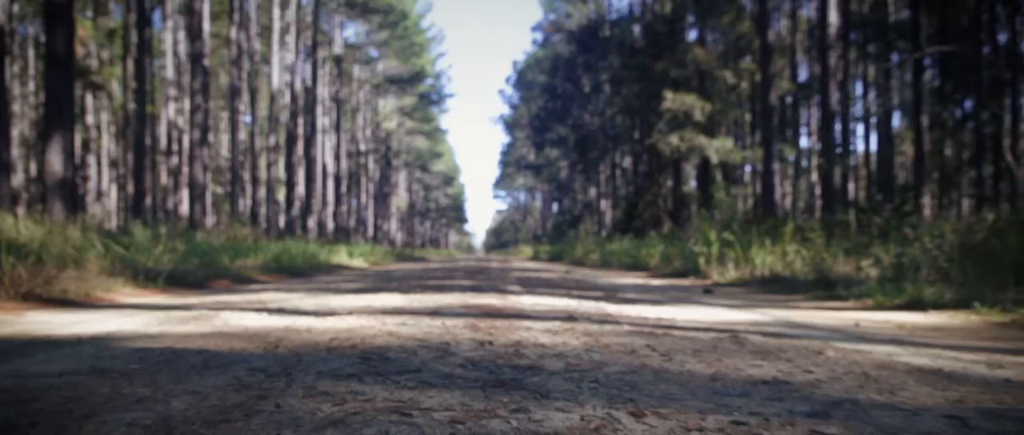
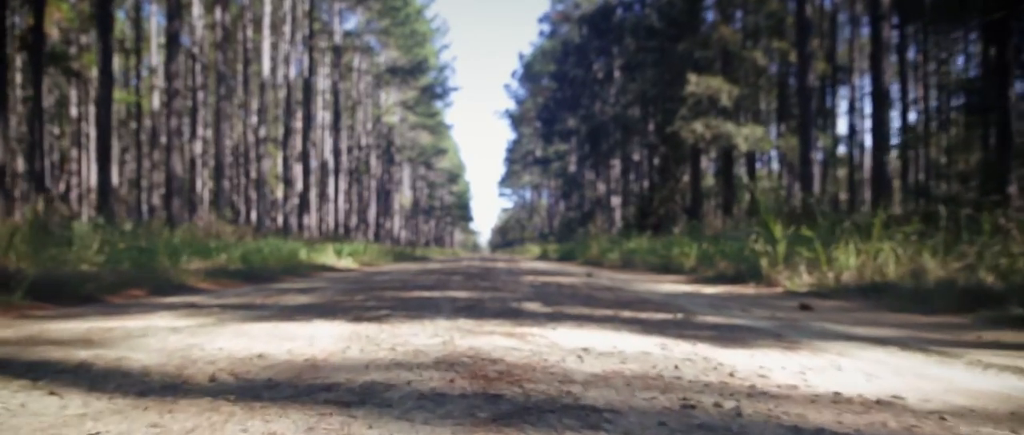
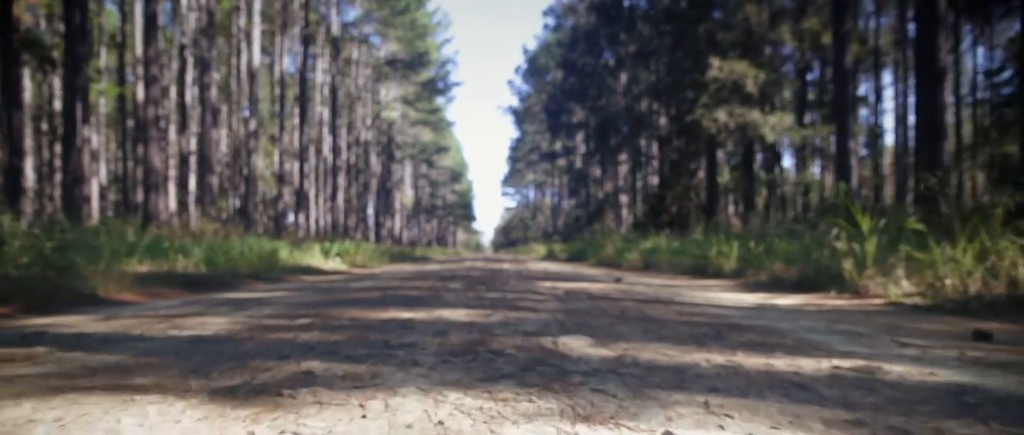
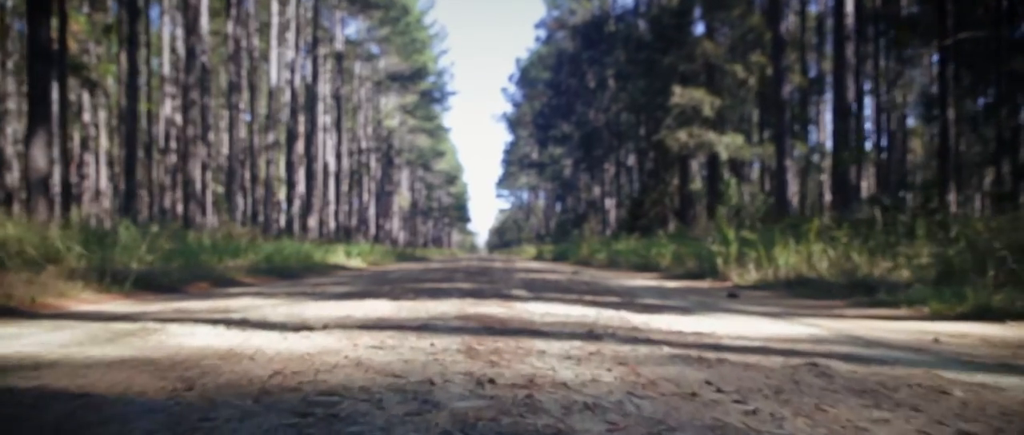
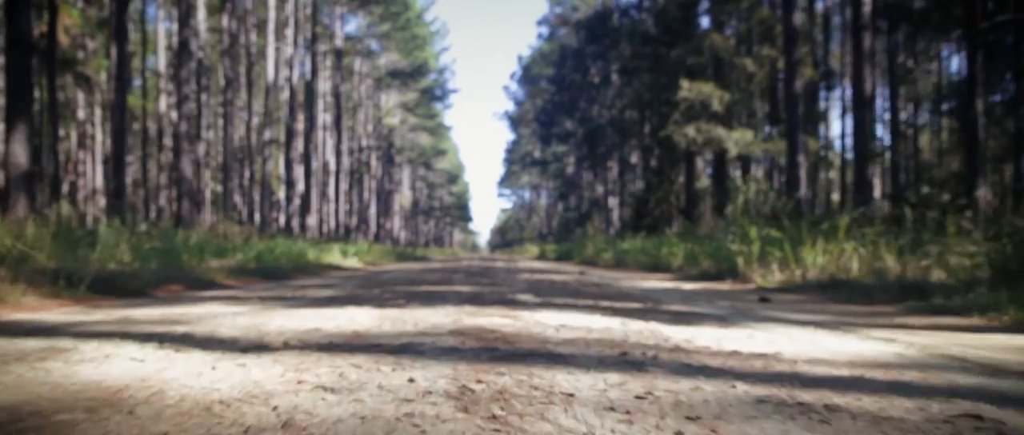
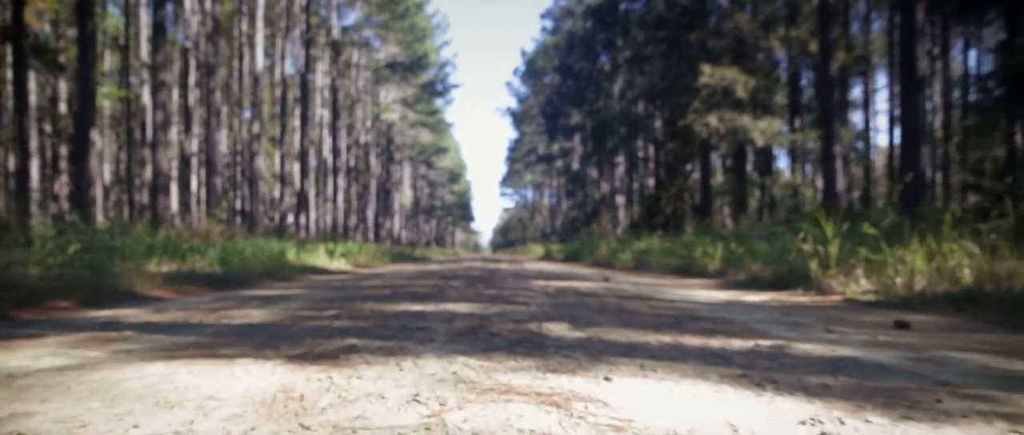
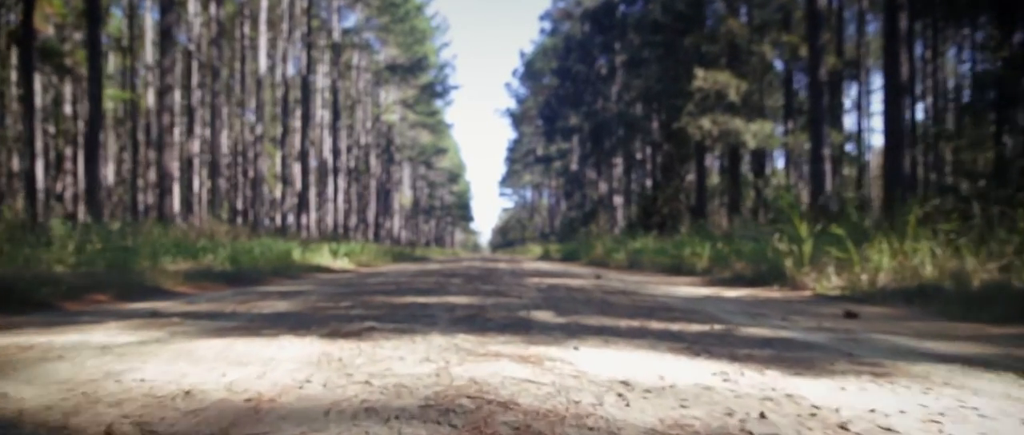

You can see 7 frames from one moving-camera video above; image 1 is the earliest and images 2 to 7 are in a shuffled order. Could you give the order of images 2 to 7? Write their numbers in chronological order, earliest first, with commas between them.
4, 5, 2, 7, 6, 3
